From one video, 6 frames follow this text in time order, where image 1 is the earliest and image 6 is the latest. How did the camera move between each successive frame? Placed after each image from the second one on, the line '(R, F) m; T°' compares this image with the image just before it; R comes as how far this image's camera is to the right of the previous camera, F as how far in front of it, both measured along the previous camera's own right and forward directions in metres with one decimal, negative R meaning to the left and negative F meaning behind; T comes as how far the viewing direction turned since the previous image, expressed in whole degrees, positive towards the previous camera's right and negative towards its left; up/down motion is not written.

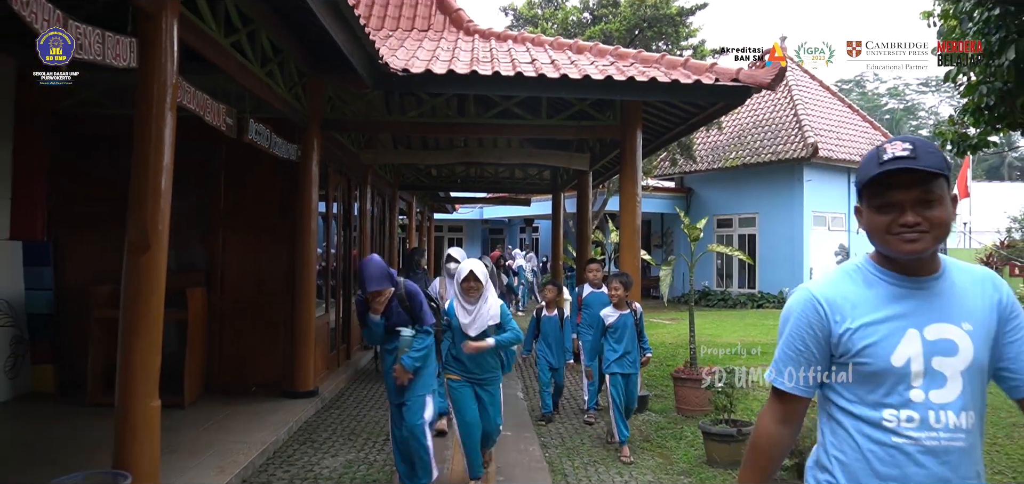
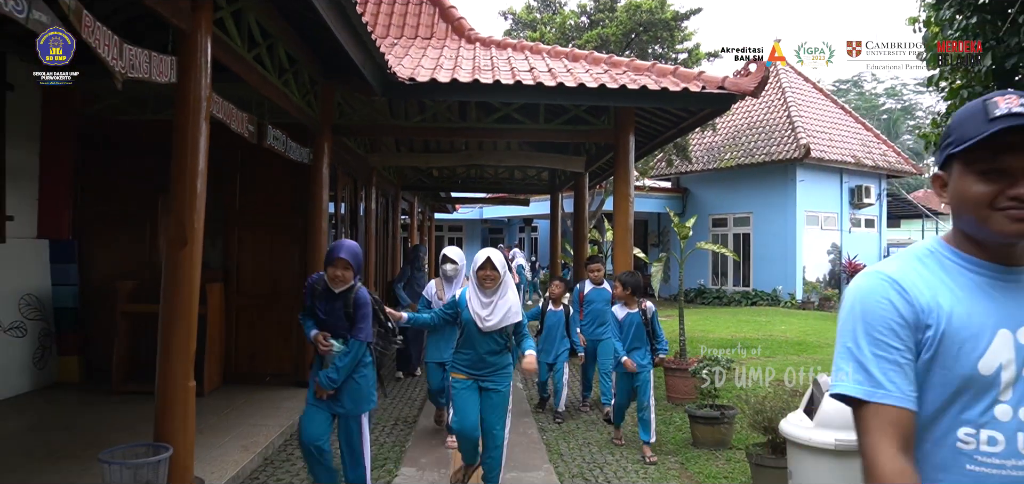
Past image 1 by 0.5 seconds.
(0.0, -0.4) m; 0°
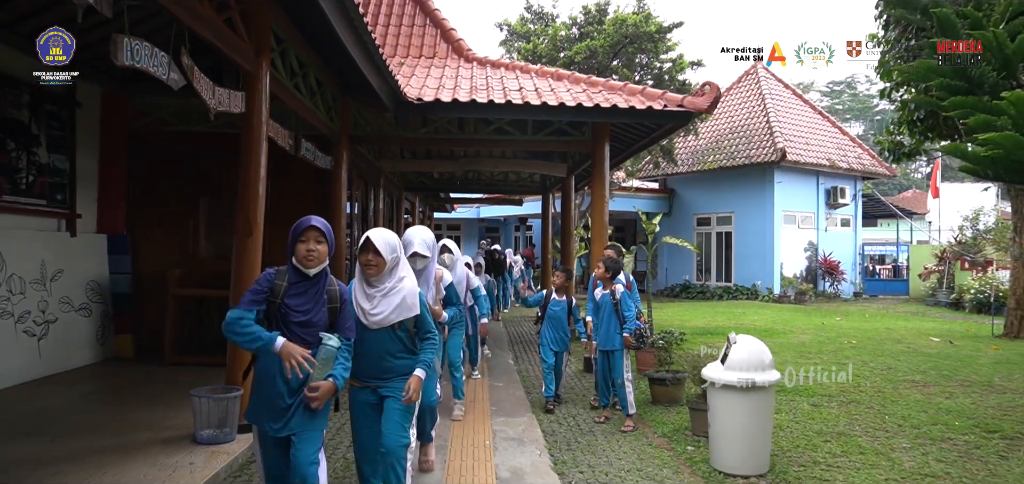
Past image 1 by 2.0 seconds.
(+0.1, -1.1) m; 0°
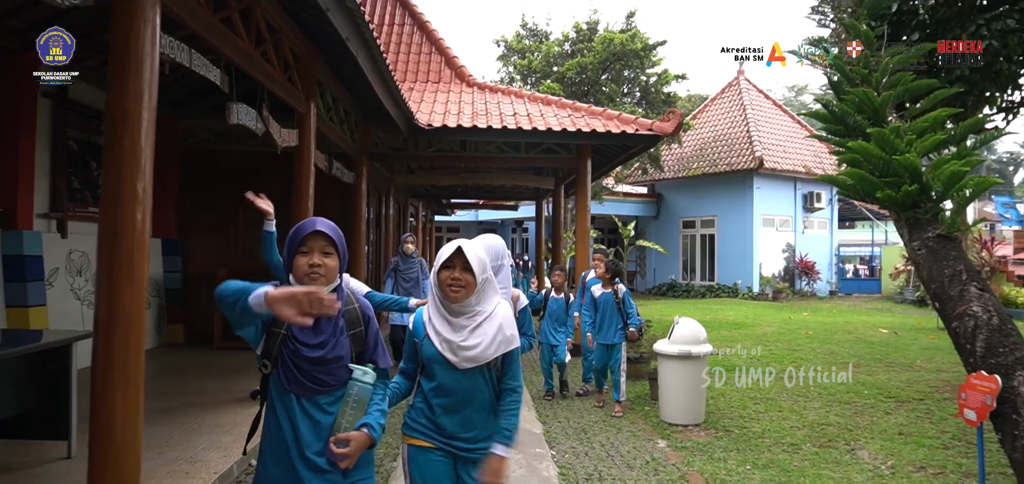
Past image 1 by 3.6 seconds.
(0.0, -1.3) m; 0°
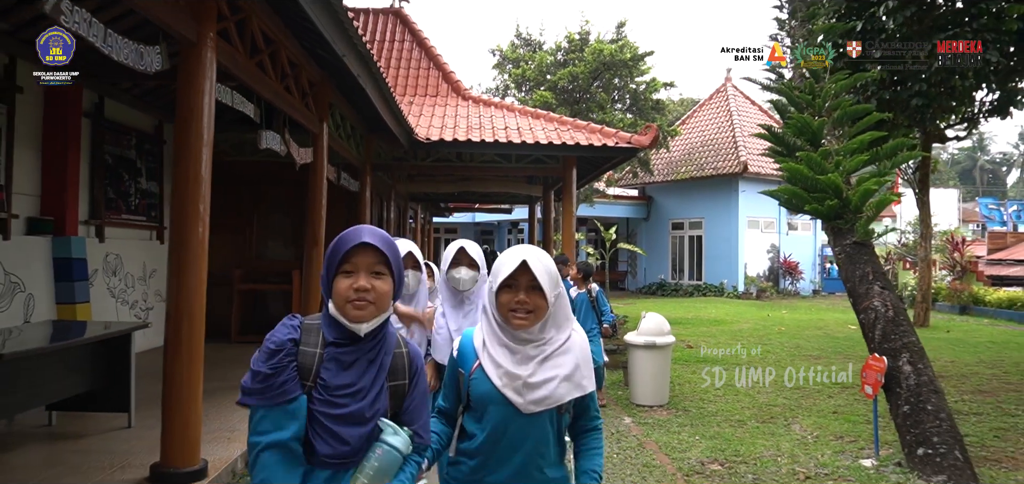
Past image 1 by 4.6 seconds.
(+0.1, -0.8) m; 0°
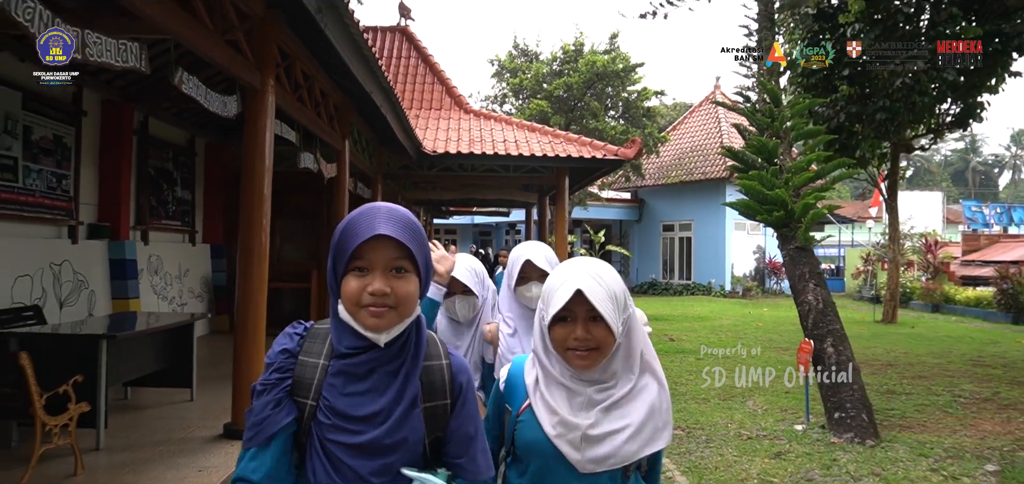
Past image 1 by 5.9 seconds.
(0.0, -0.9) m; 0°
